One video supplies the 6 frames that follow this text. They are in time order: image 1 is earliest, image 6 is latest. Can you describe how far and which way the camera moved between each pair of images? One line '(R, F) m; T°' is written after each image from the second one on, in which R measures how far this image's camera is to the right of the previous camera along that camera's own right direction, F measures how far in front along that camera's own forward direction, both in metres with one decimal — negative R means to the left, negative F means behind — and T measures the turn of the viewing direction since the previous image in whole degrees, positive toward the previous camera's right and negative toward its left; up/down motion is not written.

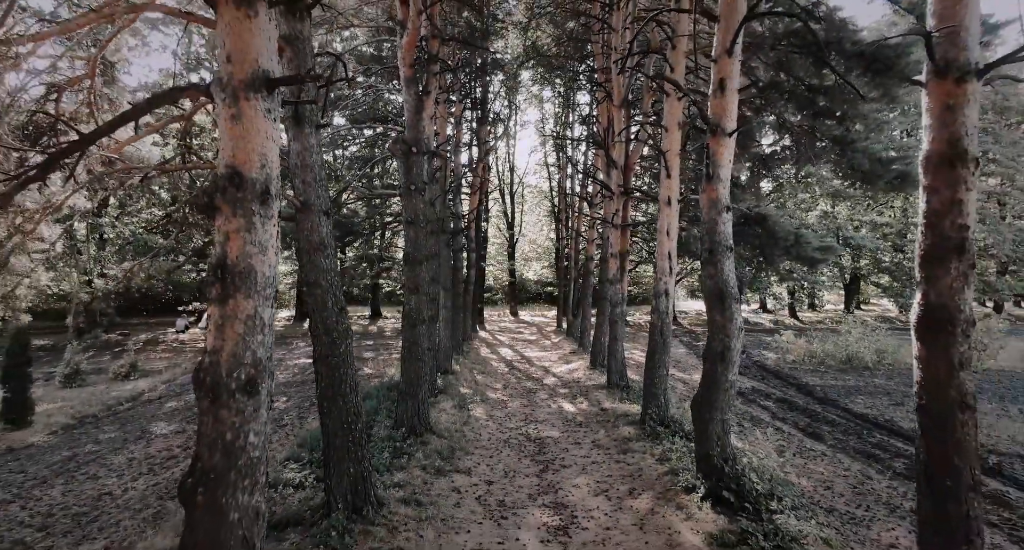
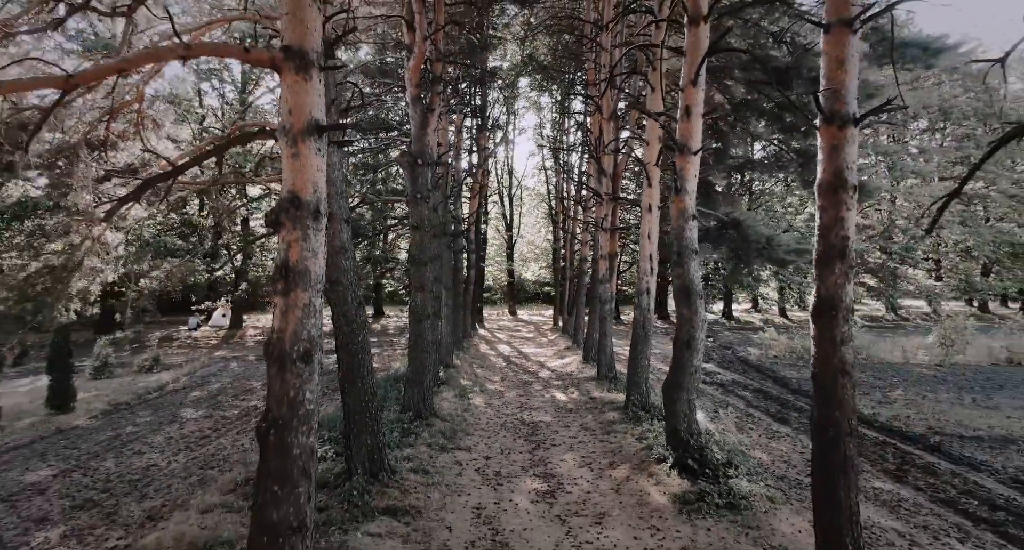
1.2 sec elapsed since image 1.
(+0.1, -1.0) m; 0°
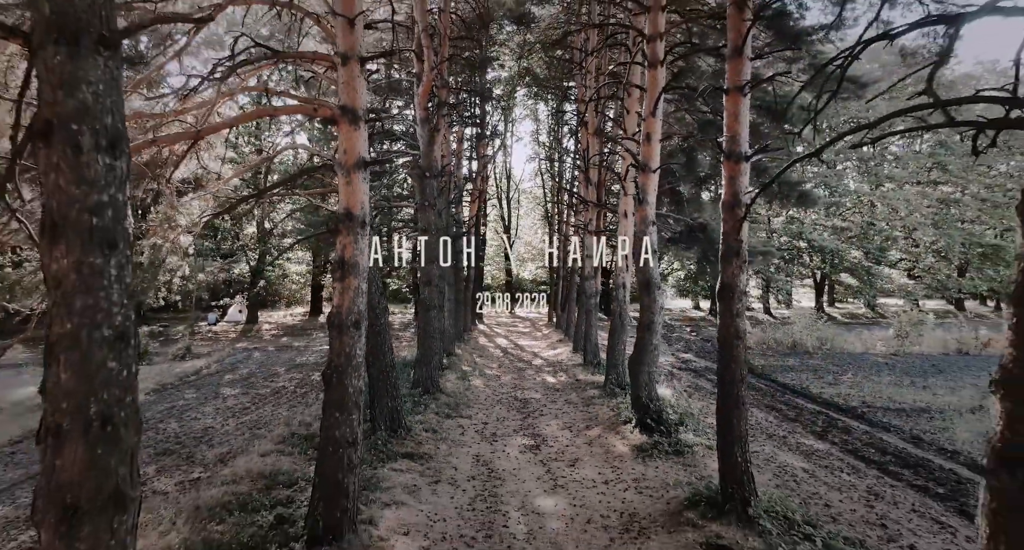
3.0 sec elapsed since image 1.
(+0.1, -1.7) m; 0°
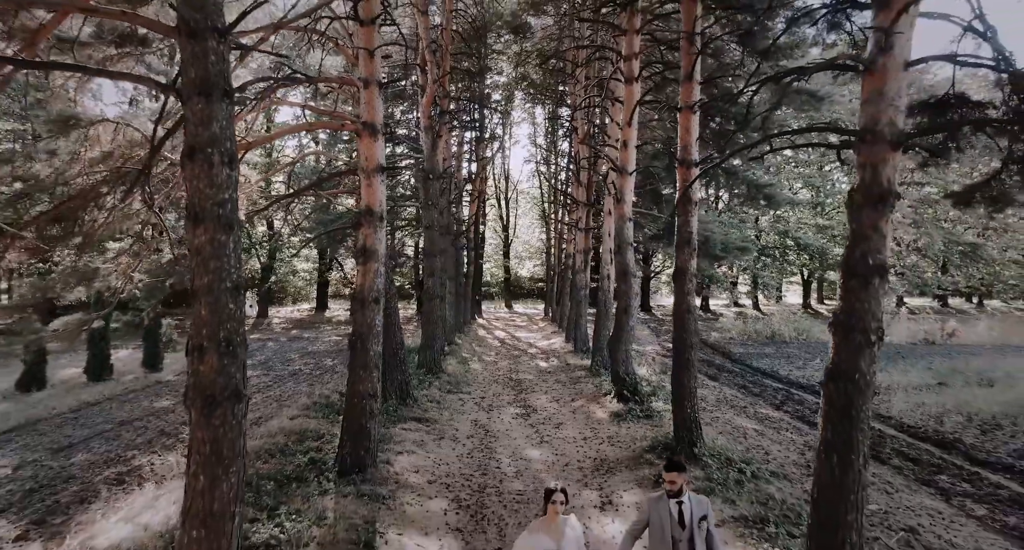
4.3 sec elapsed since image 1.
(+0.1, -1.3) m; 0°
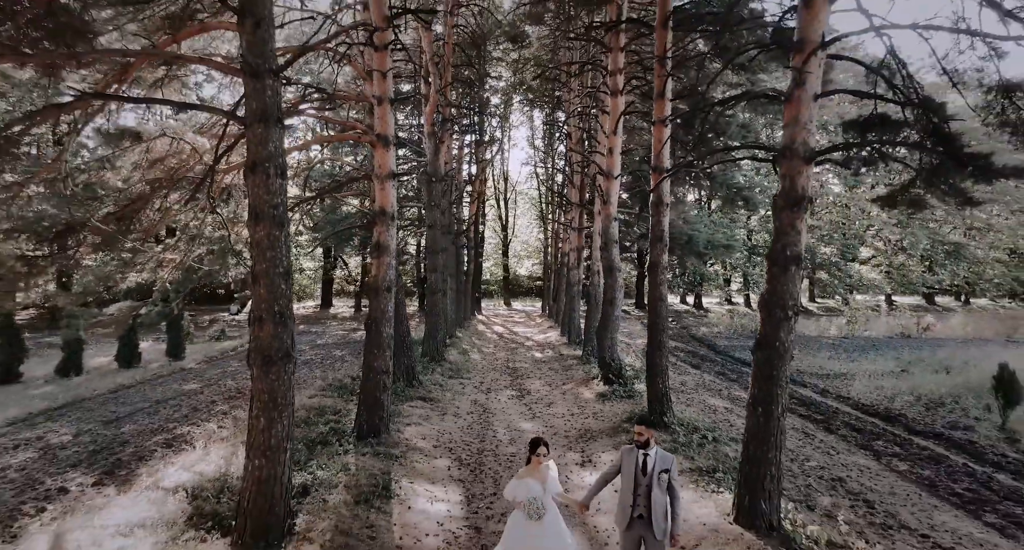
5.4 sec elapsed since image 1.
(+0.1, -1.0) m; 0°
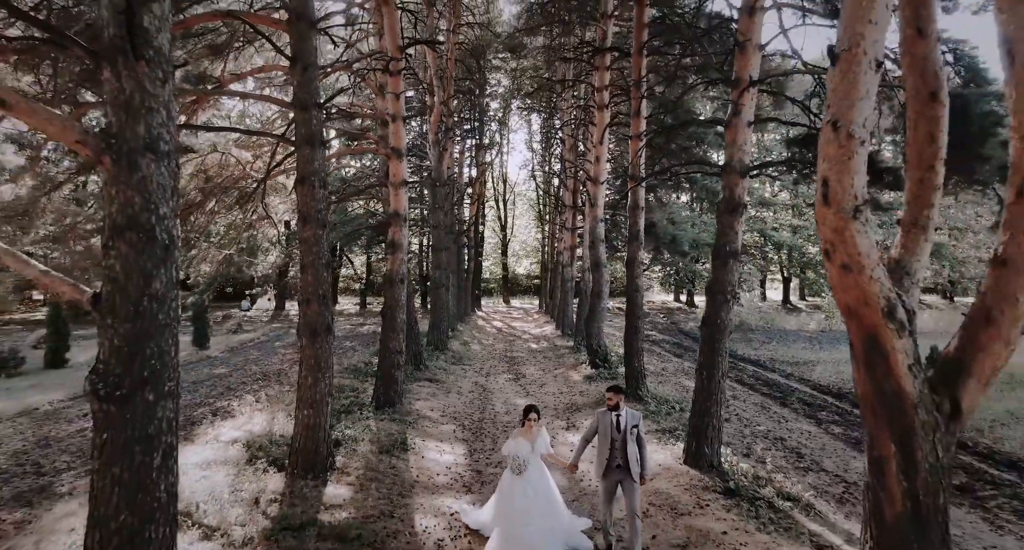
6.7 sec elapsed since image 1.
(+0.1, -1.2) m; 0°
